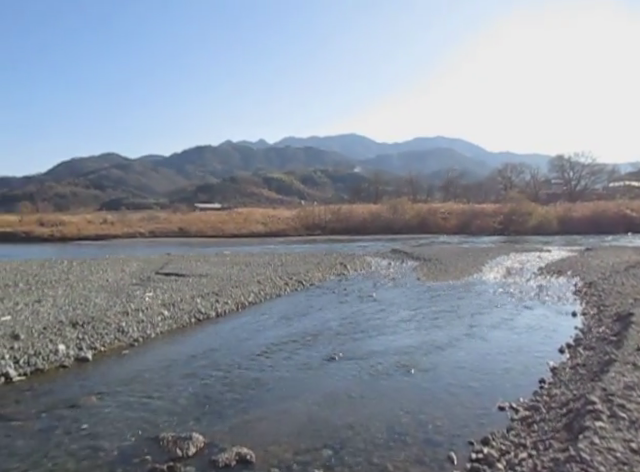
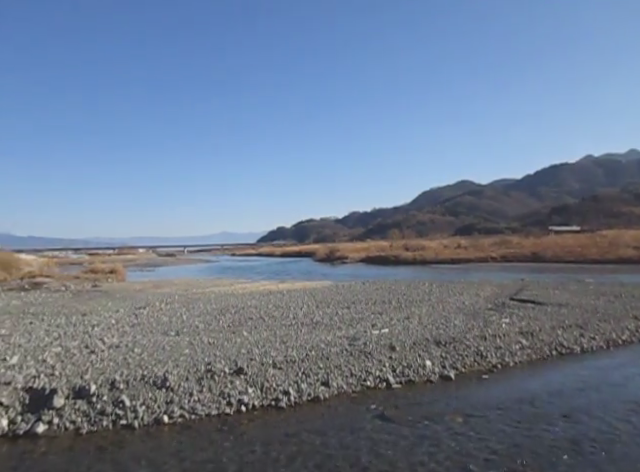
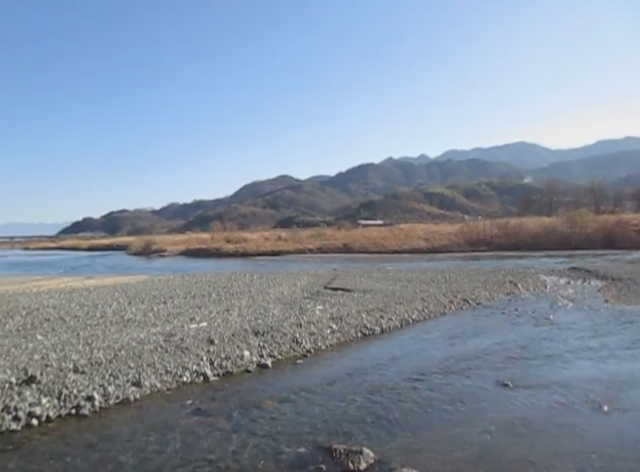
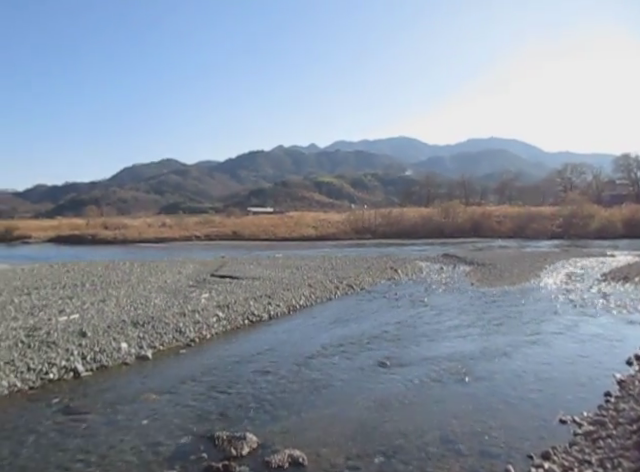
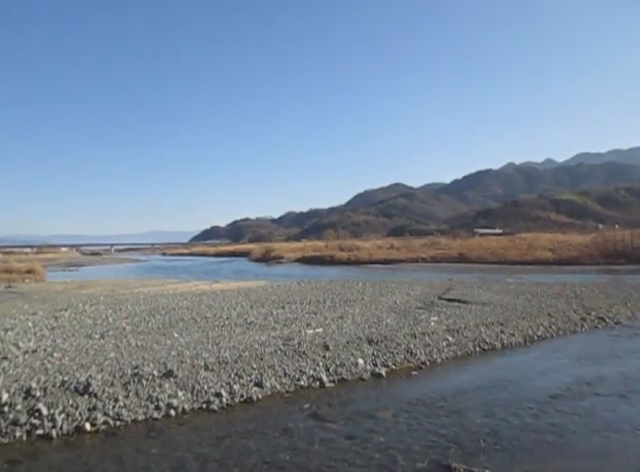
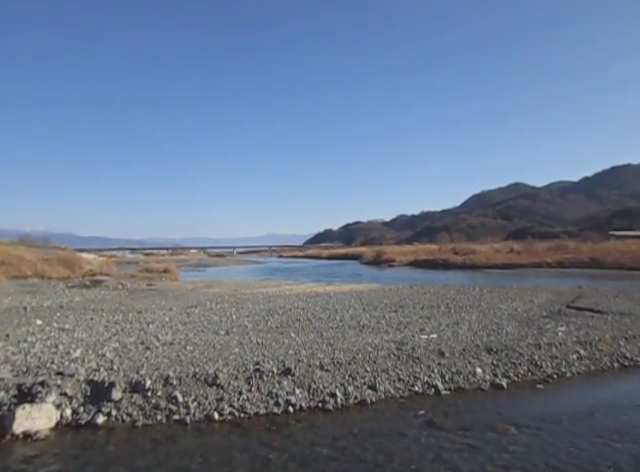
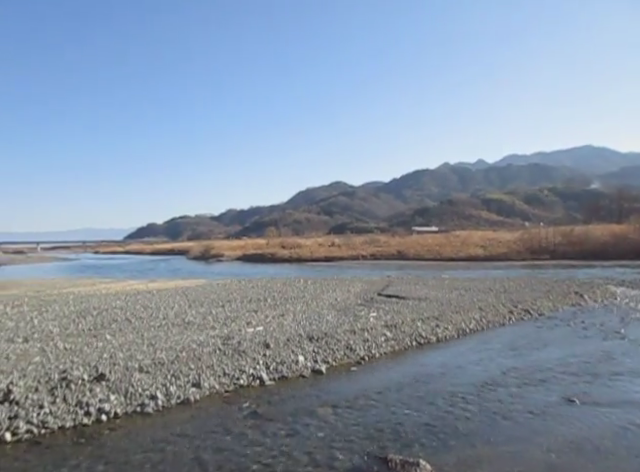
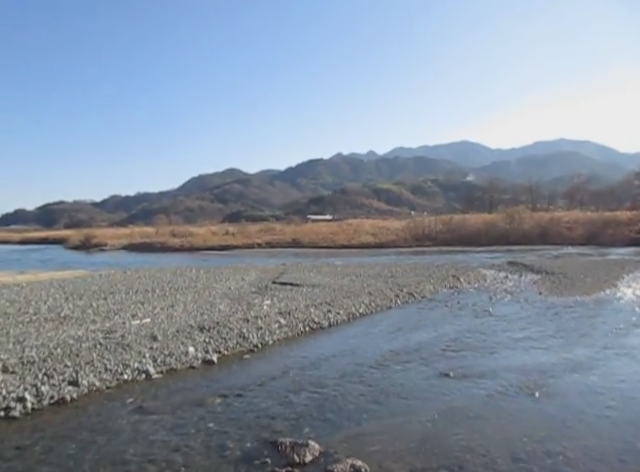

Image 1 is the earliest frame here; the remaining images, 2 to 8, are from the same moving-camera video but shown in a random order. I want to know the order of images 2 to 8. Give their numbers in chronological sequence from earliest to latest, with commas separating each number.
4, 8, 3, 7, 5, 2, 6
